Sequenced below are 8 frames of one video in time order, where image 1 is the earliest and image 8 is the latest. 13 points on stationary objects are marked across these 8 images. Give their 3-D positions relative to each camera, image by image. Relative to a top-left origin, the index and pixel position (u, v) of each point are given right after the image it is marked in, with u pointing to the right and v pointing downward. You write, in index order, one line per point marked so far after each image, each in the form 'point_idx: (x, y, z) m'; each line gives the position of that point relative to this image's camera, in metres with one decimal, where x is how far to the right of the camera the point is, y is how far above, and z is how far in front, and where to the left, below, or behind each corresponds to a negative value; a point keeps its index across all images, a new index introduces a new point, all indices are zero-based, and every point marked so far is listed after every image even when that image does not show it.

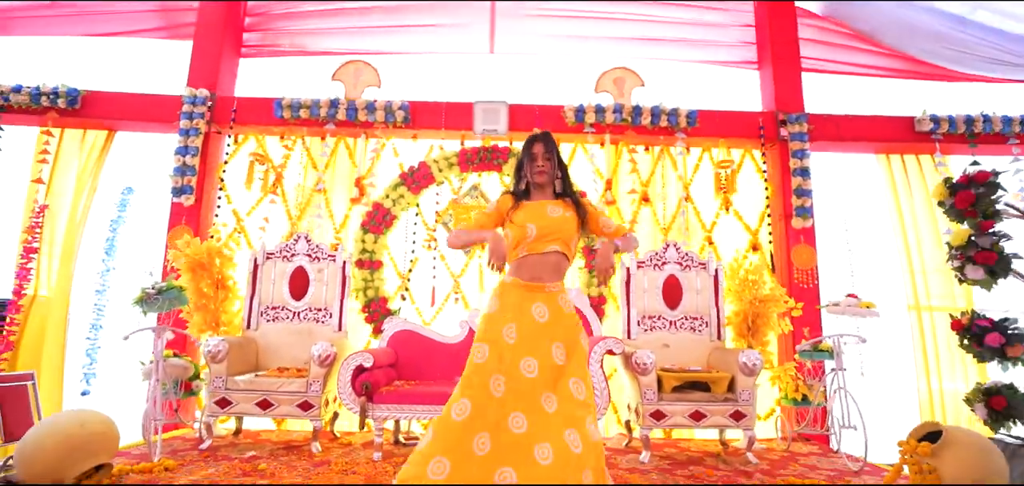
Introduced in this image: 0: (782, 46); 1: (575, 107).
0: (+2.4, +1.7, +4.7) m
1: (+0.5, +1.1, +4.4) m
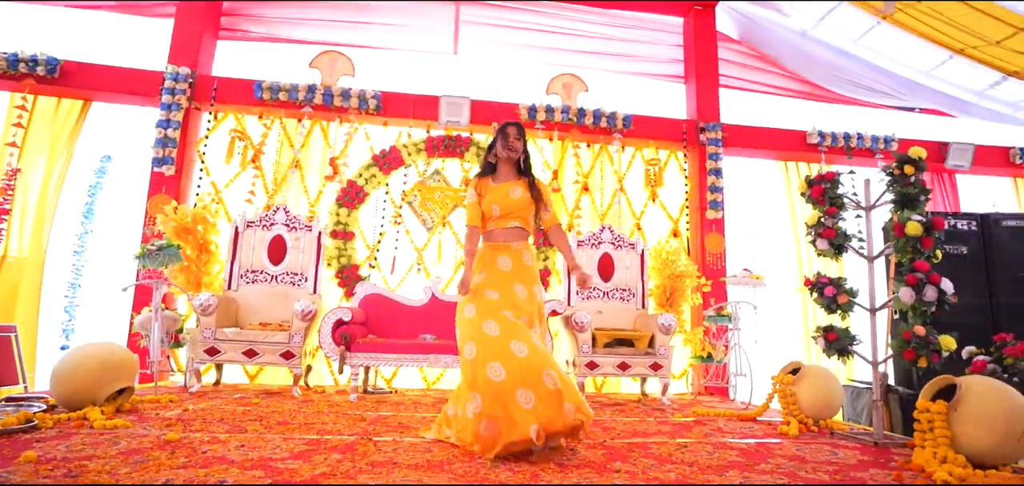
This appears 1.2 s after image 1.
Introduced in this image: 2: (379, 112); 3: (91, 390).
0: (+2.0, +1.8, +5.6) m
1: (+0.1, +1.3, +5.1) m
2: (-1.2, +1.2, +4.9) m
3: (-2.1, -0.7, +2.7) m
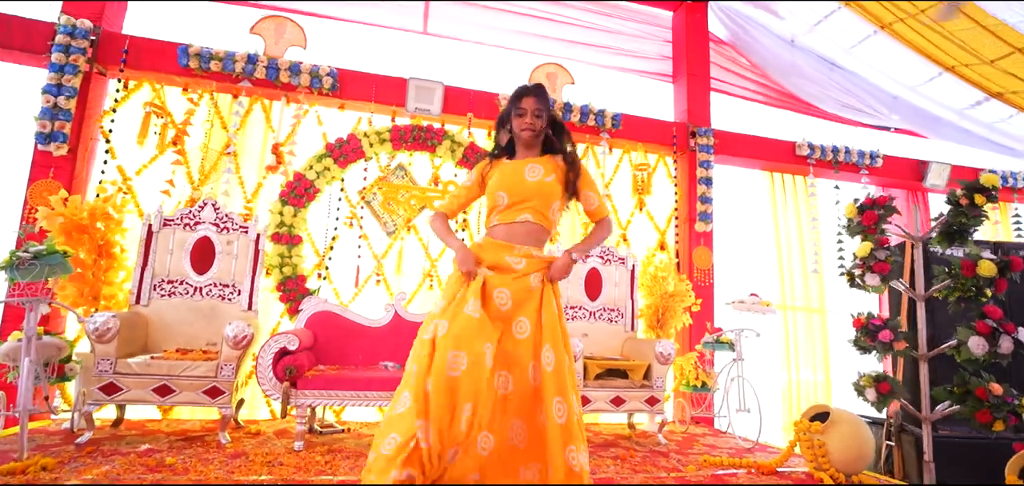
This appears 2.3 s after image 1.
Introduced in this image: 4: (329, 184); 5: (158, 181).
0: (+1.7, +1.7, +5.2) m
1: (0.0, +1.2, +4.4) m
2: (-1.4, +1.1, +4.1) m
3: (-2.0, -0.8, +1.8) m
4: (-1.3, +0.4, +4.0) m
5: (-2.6, +0.4, +3.9) m
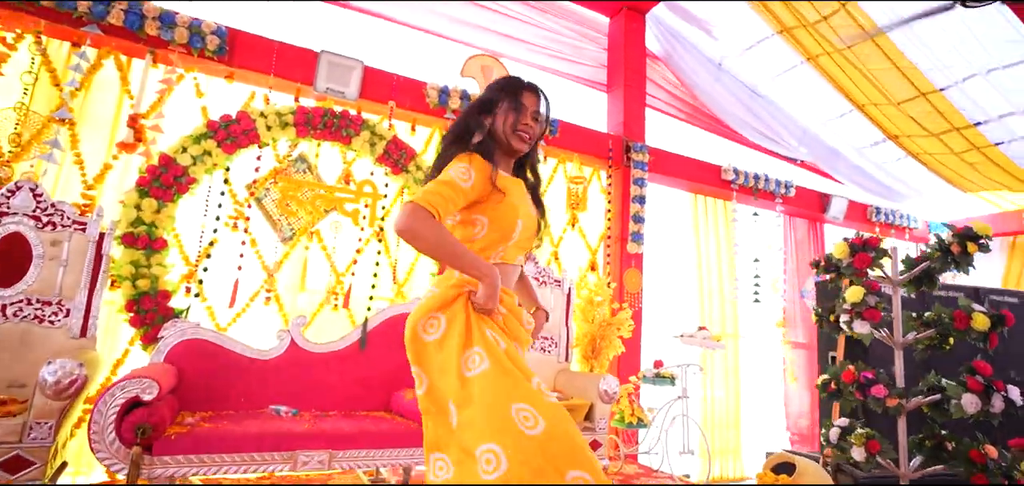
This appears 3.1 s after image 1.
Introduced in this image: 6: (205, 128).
0: (+1.1, +1.5, +4.9) m
1: (-0.5, +1.1, +3.8) m
2: (-1.8, +1.1, +3.3) m
3: (-2.0, -0.8, +0.8) m
4: (-1.7, +0.4, +3.1) m
5: (-2.9, +0.5, +2.8) m
6: (-1.7, +0.6, +3.1) m
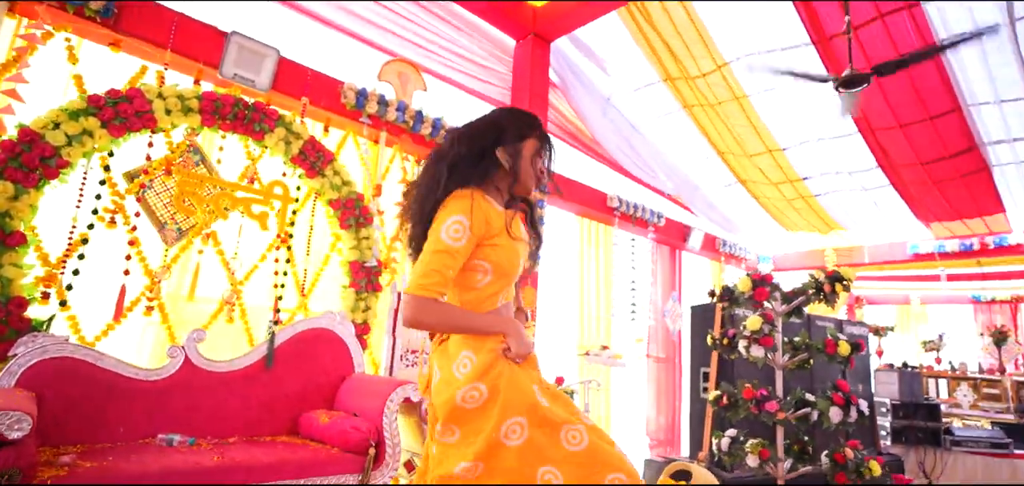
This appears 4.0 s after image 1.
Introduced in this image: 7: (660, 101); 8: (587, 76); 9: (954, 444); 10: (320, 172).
0: (+0.2, +1.3, +5.1) m
1: (-1.0, +1.0, +3.6) m
2: (-2.1, +1.1, +2.7) m
3: (-1.7, -0.7, +0.3) m
4: (-2.0, +0.4, +2.6) m
5: (-3.1, +0.6, +2.0) m
6: (-2.0, +0.7, +2.6) m
7: (+1.4, +1.3, +5.0) m
8: (+0.7, +1.6, +5.1) m
9: (+3.6, -1.6, +4.2) m
10: (-1.1, +0.4, +3.2) m
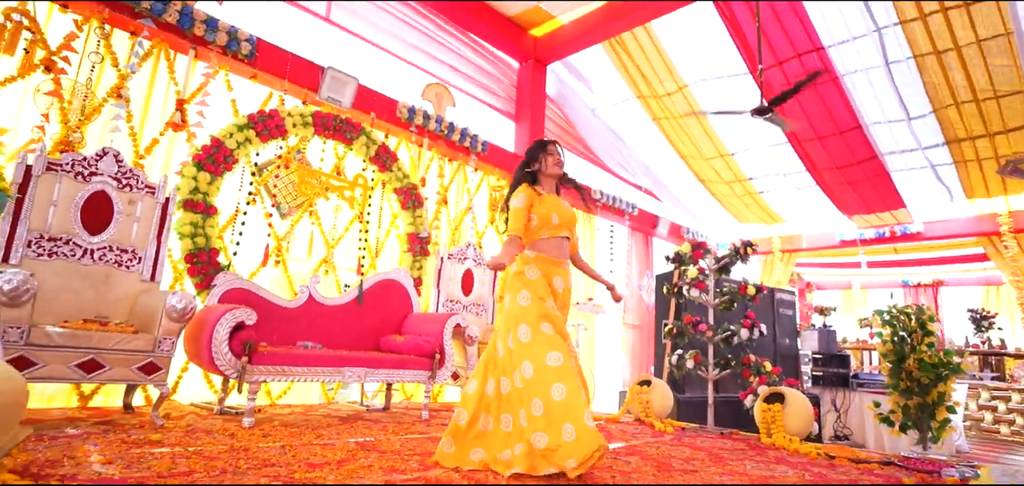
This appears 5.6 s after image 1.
0: (+0.3, +1.5, +6.4) m
1: (-0.9, +1.2, +4.9) m
2: (-1.9, +1.3, +4.0) m
3: (-1.5, -0.6, +1.6) m
4: (-1.9, +0.6, +3.8) m
5: (-2.9, +0.8, +3.2) m
6: (-1.9, +0.9, +3.8) m
7: (+1.4, +1.5, +6.4) m
8: (+0.7, +1.8, +6.4) m
9: (+3.6, -1.5, +5.7) m
10: (-1.0, +0.6, +4.5) m
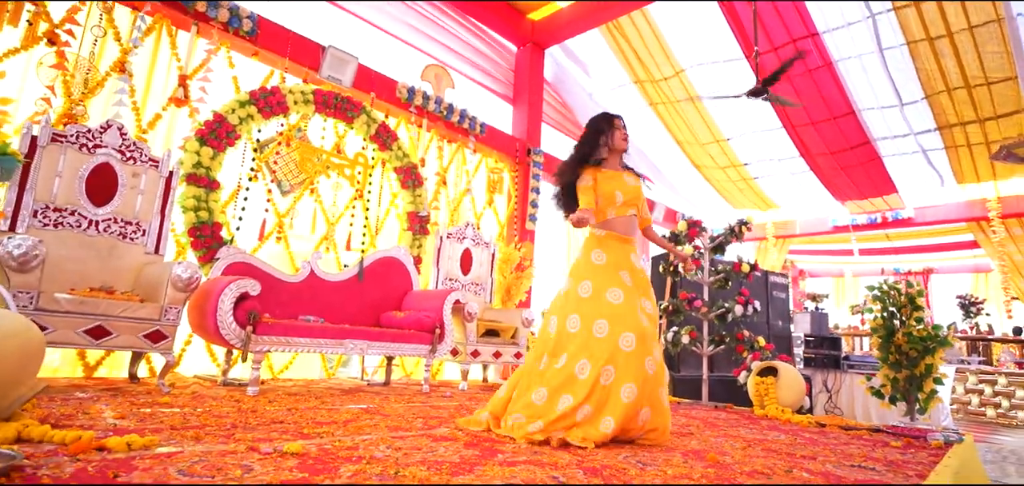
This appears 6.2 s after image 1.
0: (+0.3, +1.7, +6.4) m
1: (-0.9, +1.4, +4.9) m
2: (-1.9, +1.5, +4.0) m
3: (-1.5, -0.4, +1.6) m
4: (-1.9, +0.8, +3.8) m
5: (-2.9, +0.9, +3.2) m
6: (-1.9, +1.0, +3.8) m
7: (+1.4, +1.7, +6.4) m
8: (+0.7, +2.0, +6.4) m
9: (+3.6, -1.3, +5.8) m
10: (-1.0, +0.8, +4.5) m
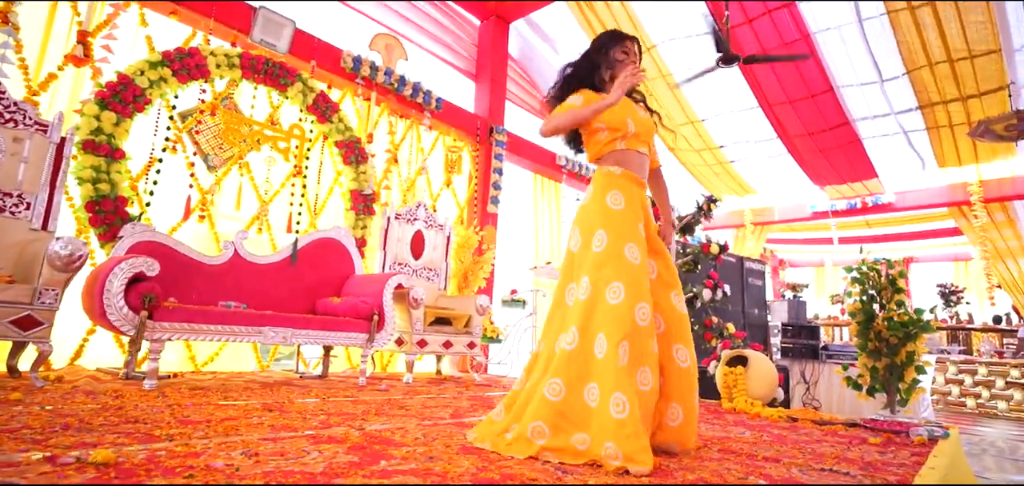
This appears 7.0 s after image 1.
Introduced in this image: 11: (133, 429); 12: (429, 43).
0: (-0.1, +1.9, +6.1) m
1: (-1.3, +1.6, +4.5) m
2: (-2.3, +1.6, +3.6) m
3: (-1.8, -0.3, +1.2) m
4: (-2.2, +0.9, +3.4) m
5: (-3.2, +1.1, +2.7) m
6: (-2.2, +1.2, +3.4) m
7: (+1.0, +1.9, +6.1) m
8: (+0.3, +2.1, +6.1) m
9: (+3.2, -1.1, +5.5) m
10: (-1.4, +0.9, +4.1) m
11: (-1.1, -0.6, +1.6) m
12: (-0.8, +2.0, +5.5) m
